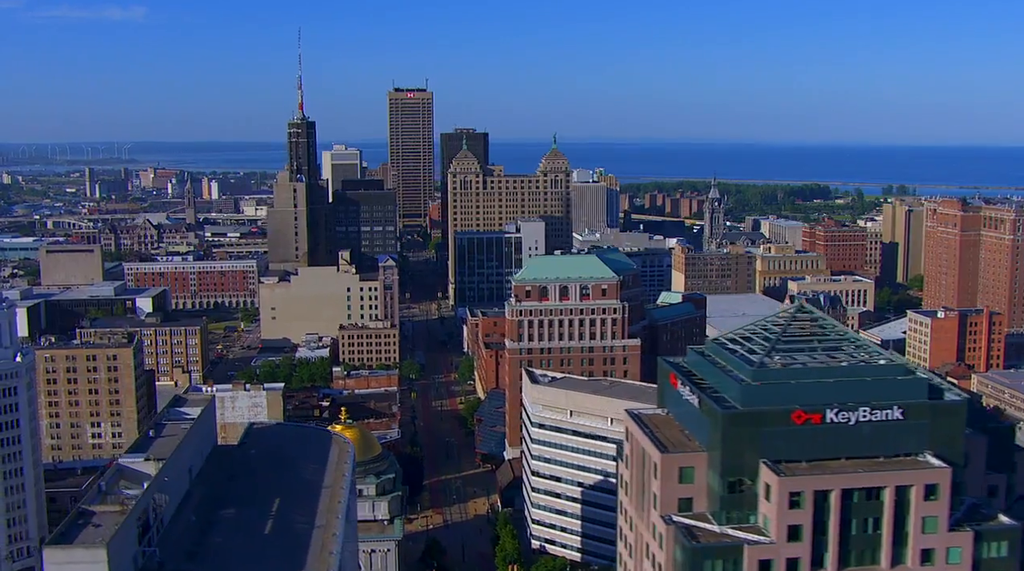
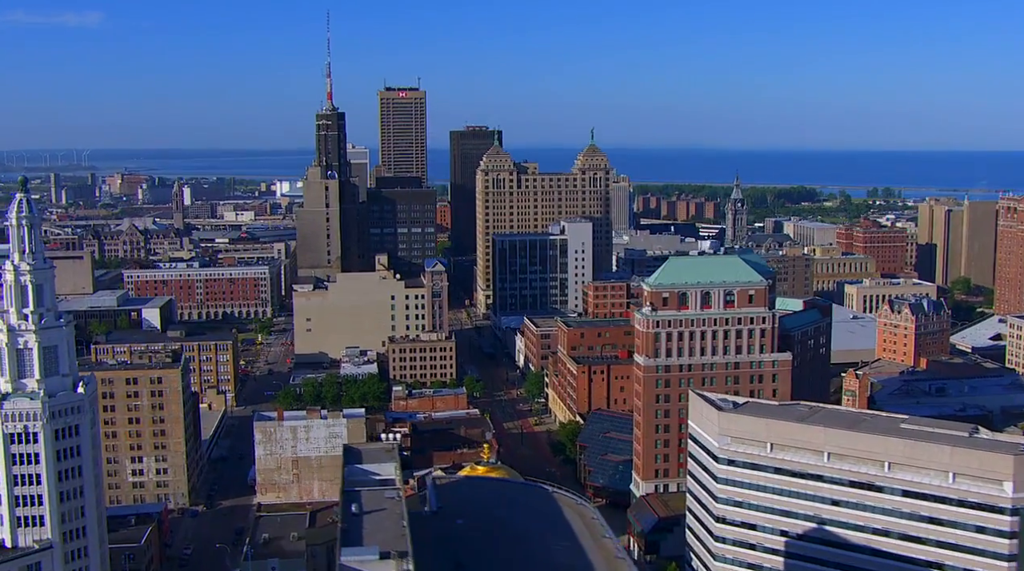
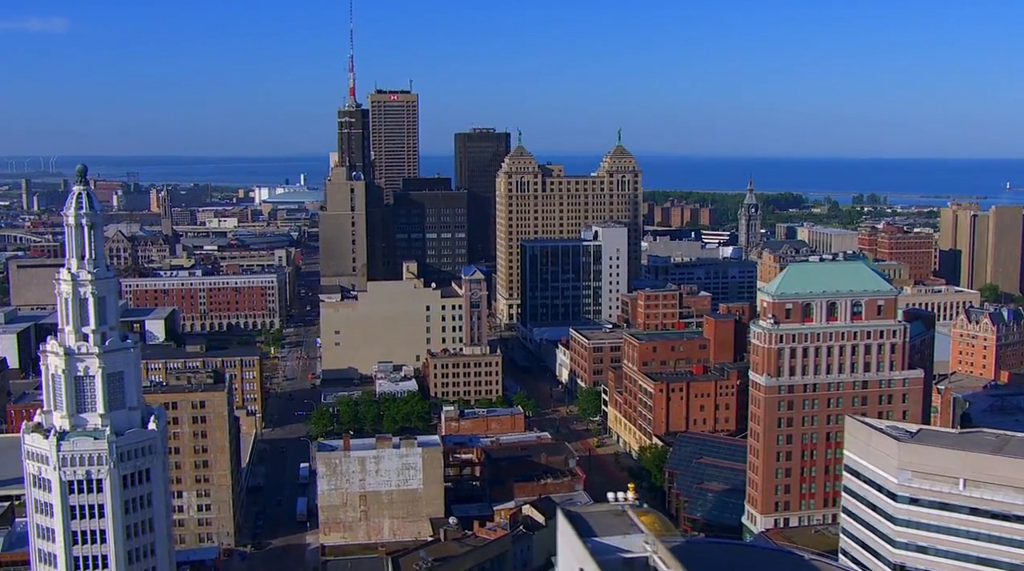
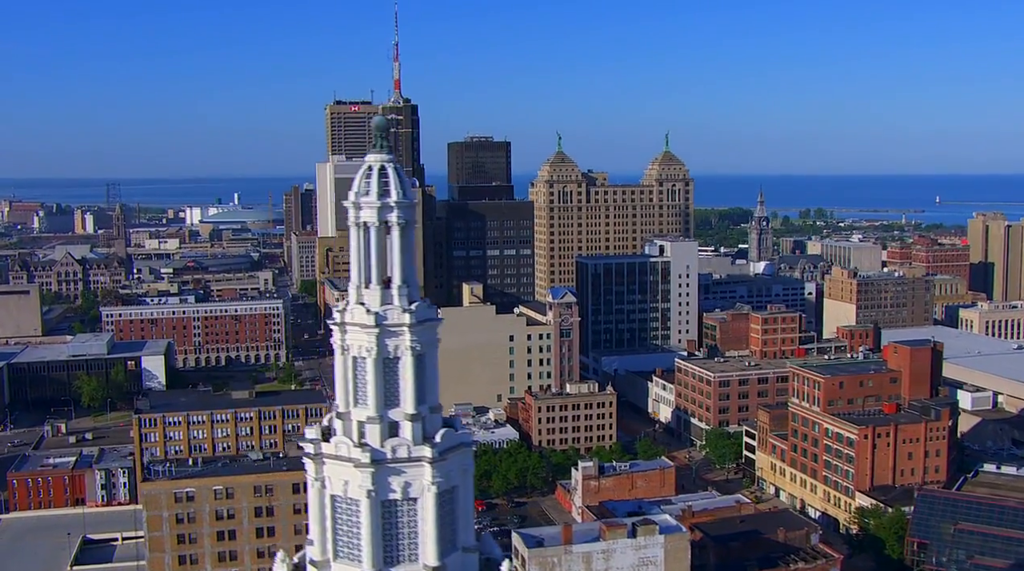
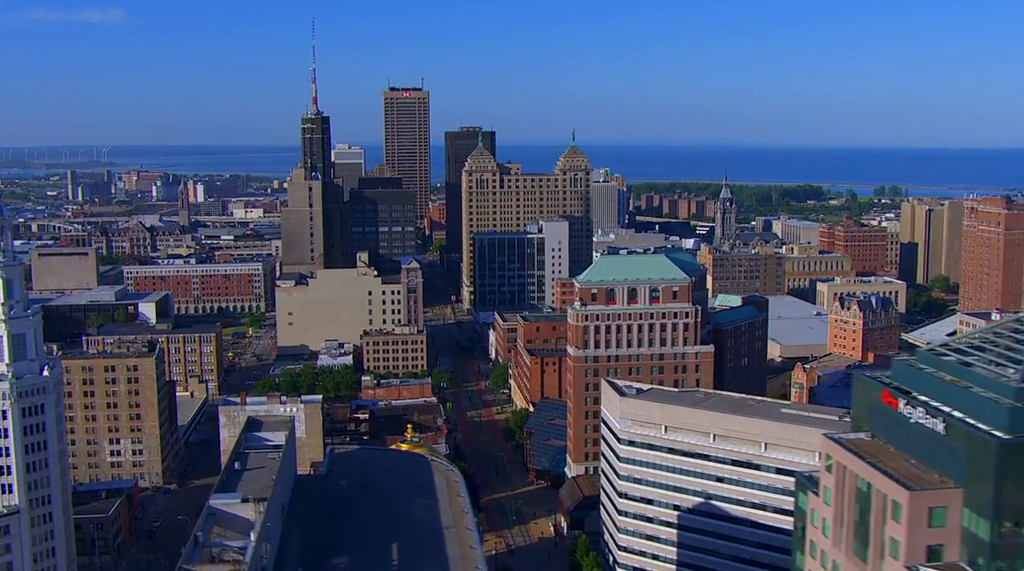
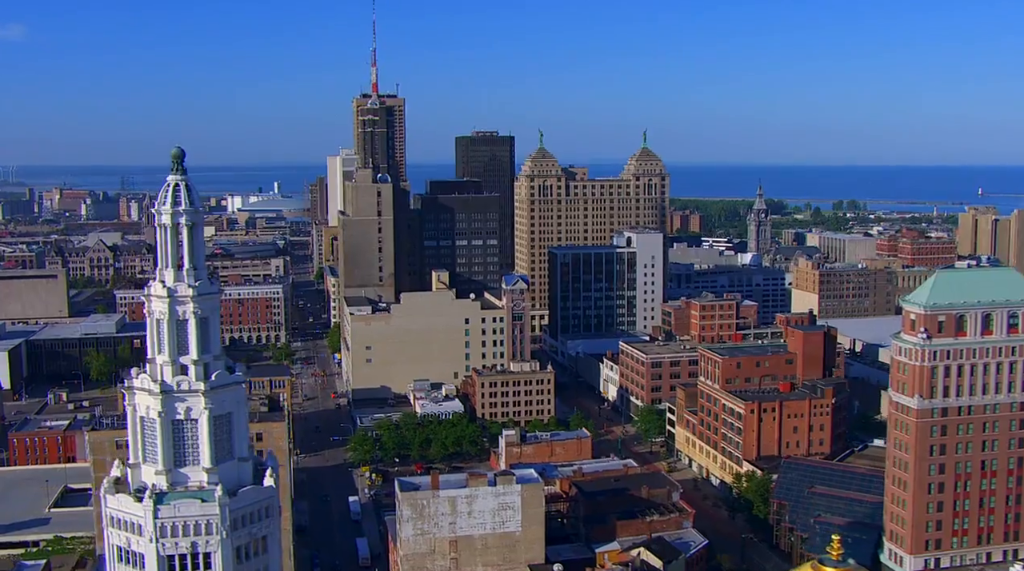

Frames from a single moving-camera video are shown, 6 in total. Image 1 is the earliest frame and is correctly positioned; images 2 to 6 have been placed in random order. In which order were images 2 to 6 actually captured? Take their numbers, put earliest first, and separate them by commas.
5, 2, 3, 6, 4
